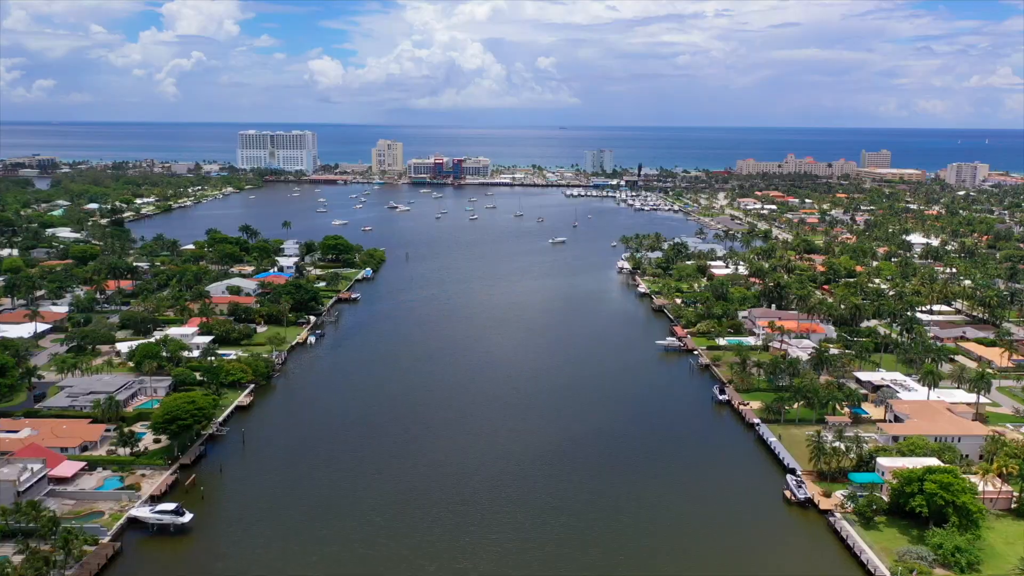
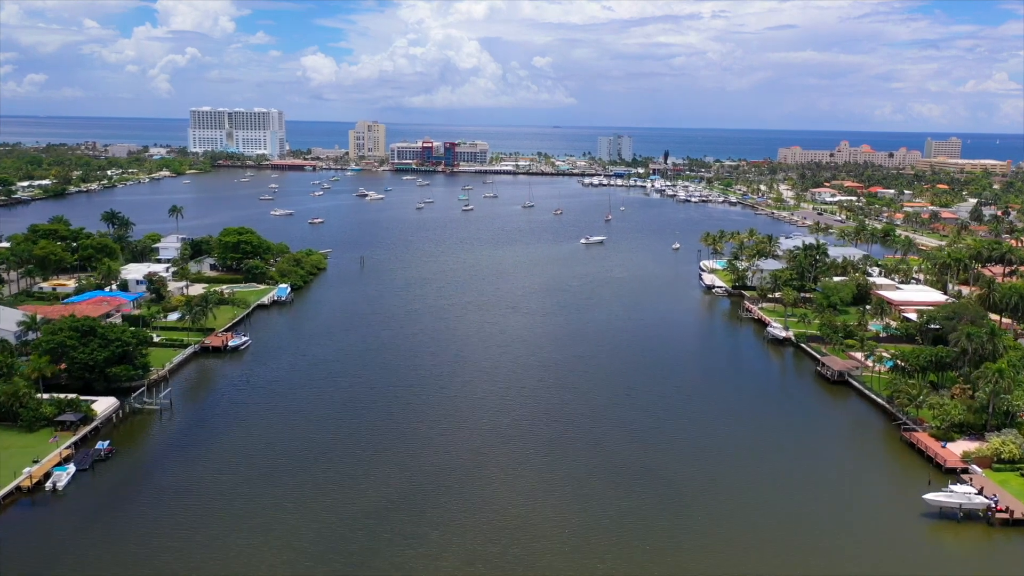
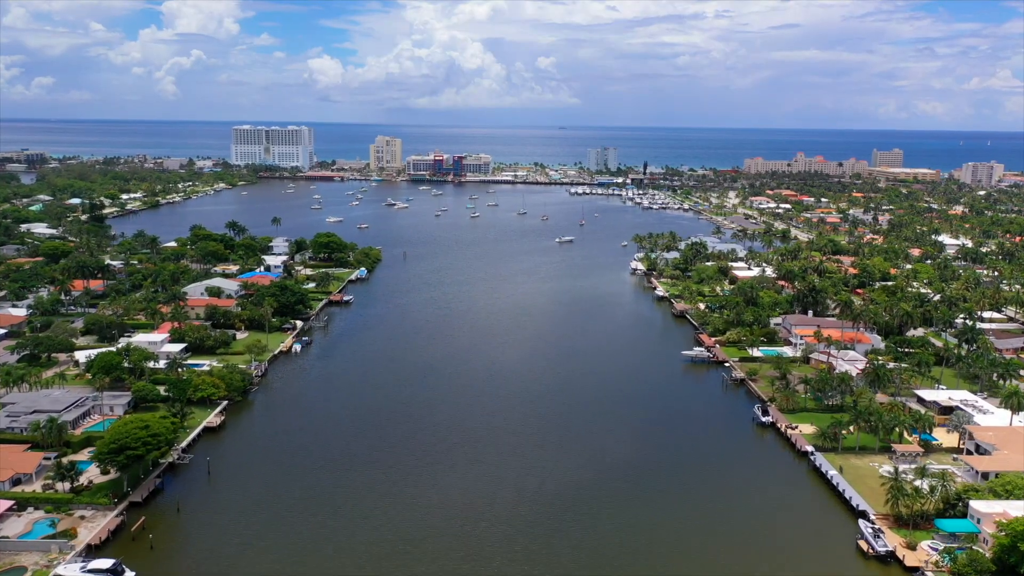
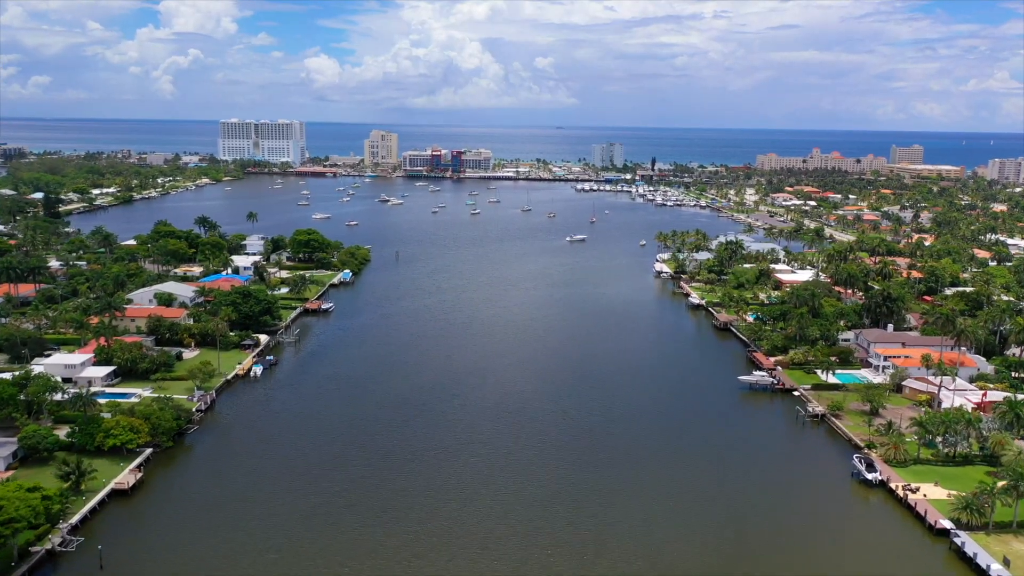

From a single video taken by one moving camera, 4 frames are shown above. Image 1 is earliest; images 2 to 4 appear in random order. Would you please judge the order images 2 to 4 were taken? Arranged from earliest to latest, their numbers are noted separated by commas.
3, 4, 2
